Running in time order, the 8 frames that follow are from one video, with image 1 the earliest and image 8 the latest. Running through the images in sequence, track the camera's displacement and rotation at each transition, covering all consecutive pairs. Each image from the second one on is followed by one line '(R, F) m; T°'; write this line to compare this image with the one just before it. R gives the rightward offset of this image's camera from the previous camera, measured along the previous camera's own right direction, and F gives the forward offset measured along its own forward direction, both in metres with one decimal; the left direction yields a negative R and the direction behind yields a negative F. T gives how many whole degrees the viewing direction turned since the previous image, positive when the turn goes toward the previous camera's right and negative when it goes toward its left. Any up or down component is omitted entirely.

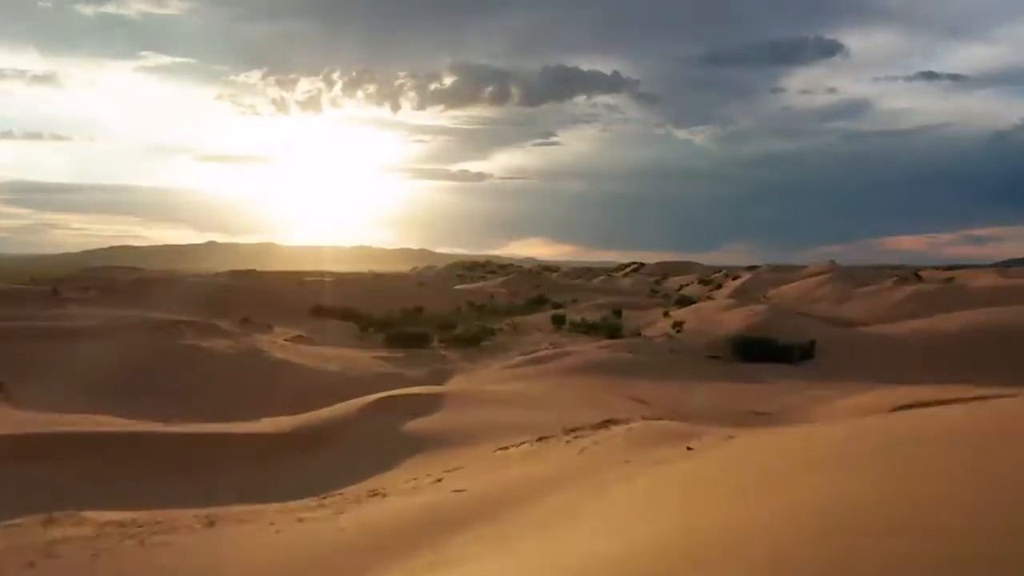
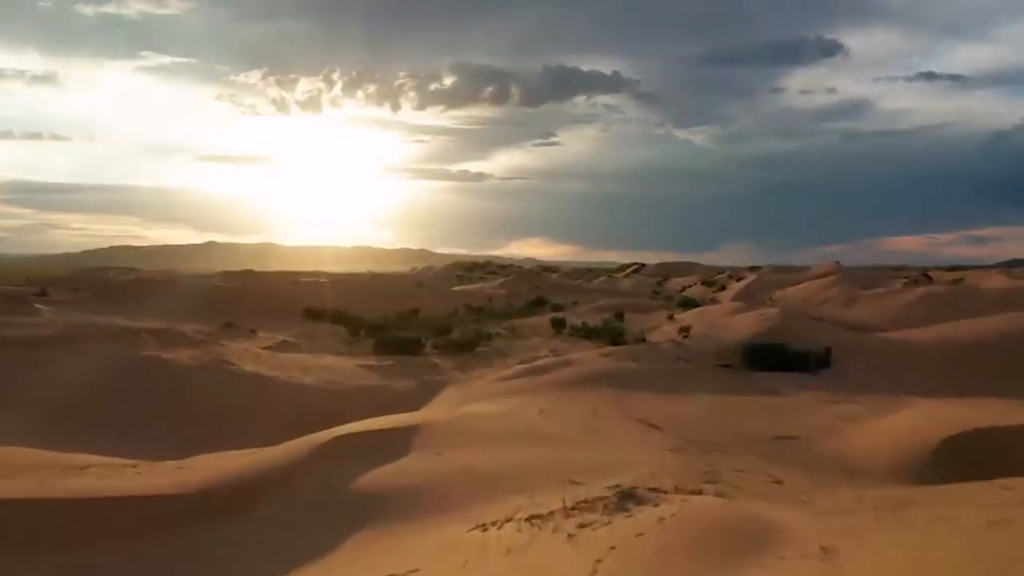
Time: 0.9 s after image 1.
(+0.1, +1.2) m; 0°
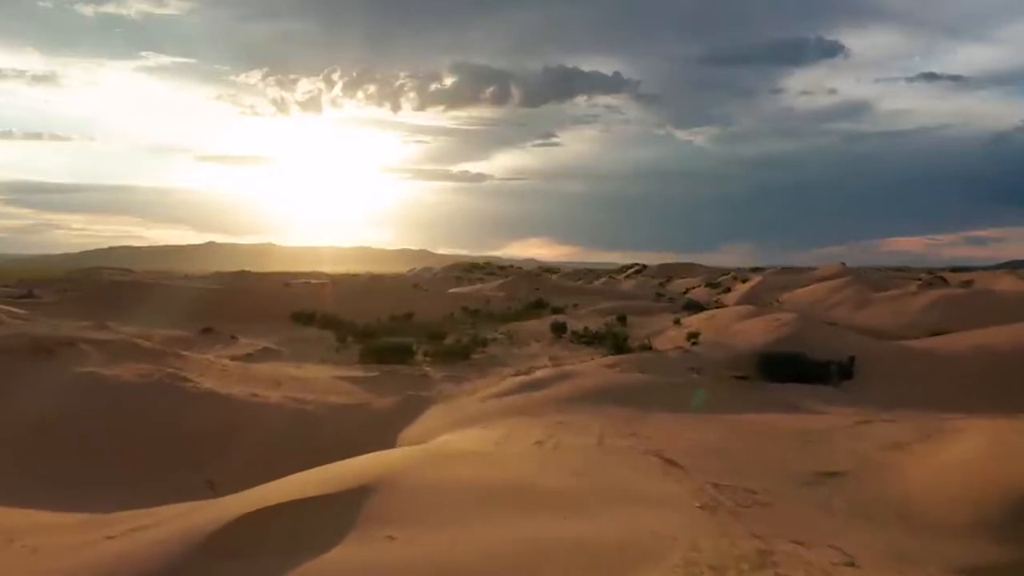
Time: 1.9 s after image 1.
(+0.1, +1.3) m; 0°
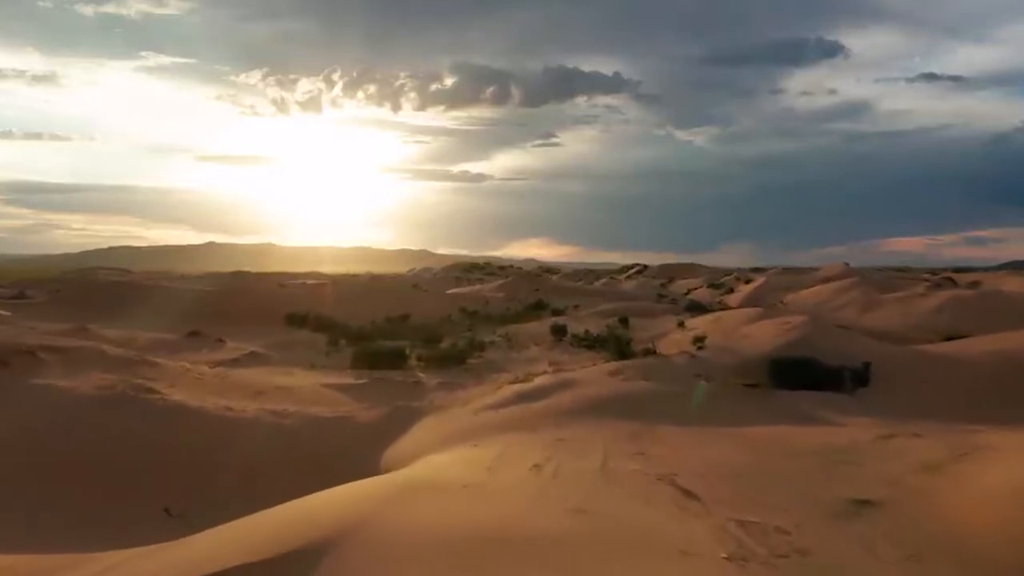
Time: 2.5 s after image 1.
(0.0, +0.8) m; 0°
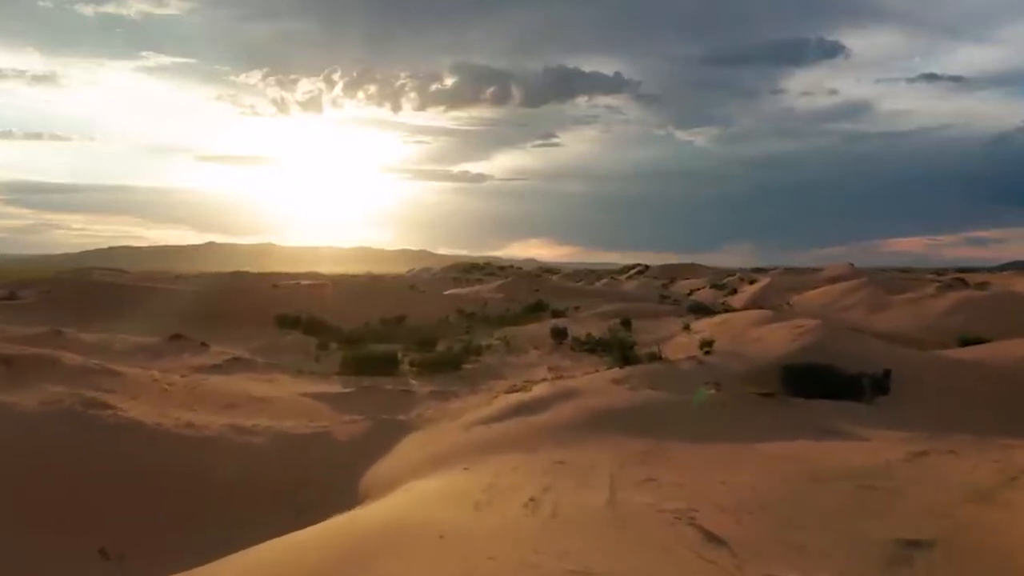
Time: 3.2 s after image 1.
(0.0, +0.9) m; 0°
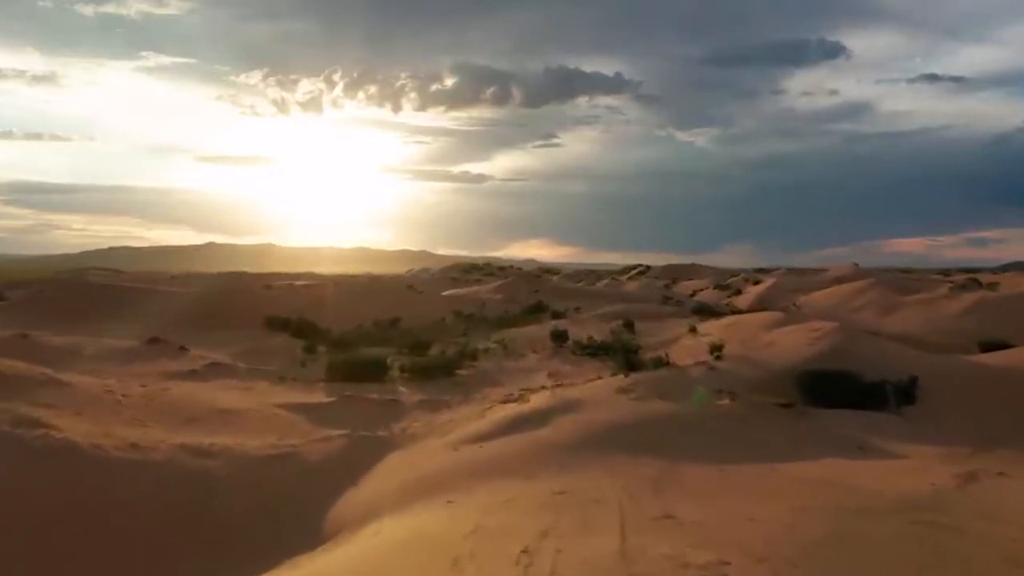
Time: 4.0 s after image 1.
(+0.1, +1.1) m; 0°
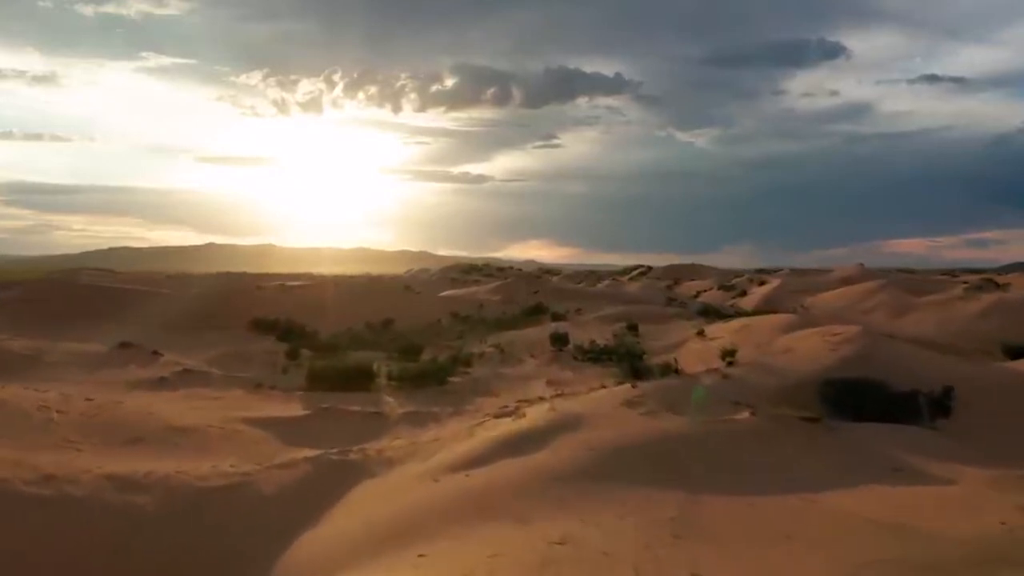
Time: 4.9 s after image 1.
(+0.1, +1.2) m; 0°
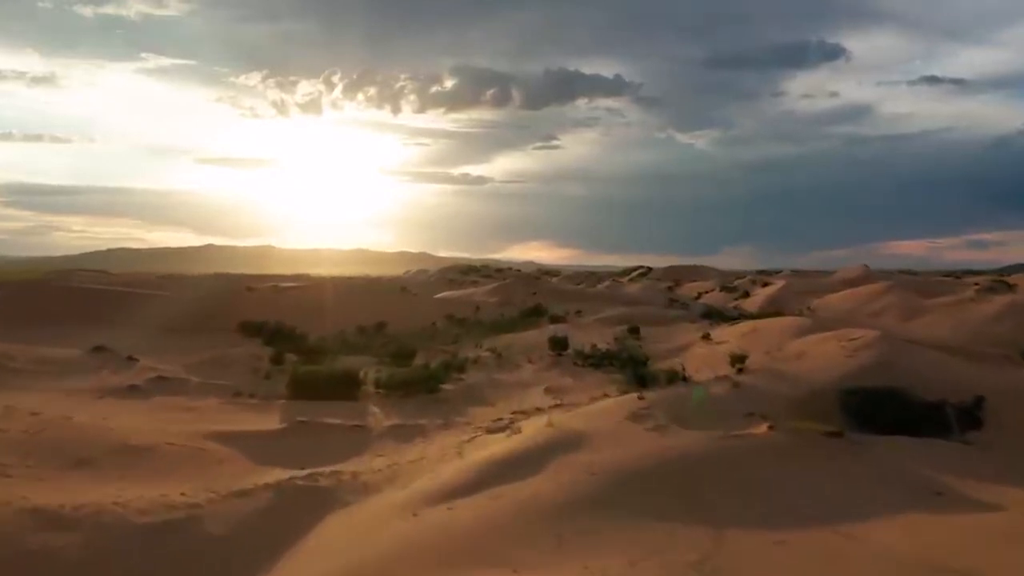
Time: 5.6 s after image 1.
(+0.1, +0.9) m; 0°
